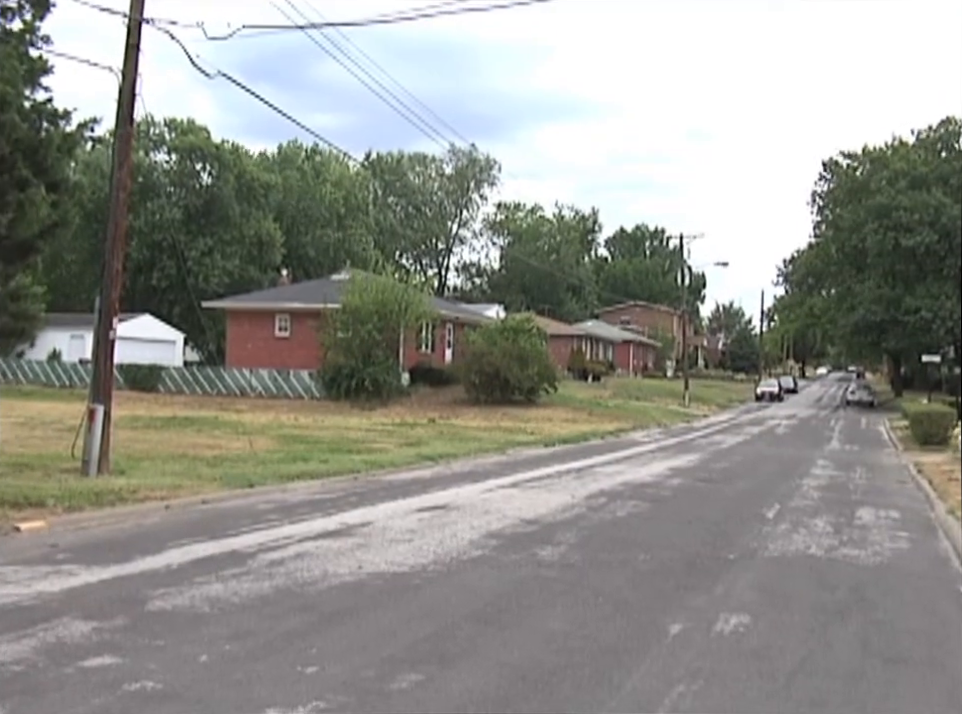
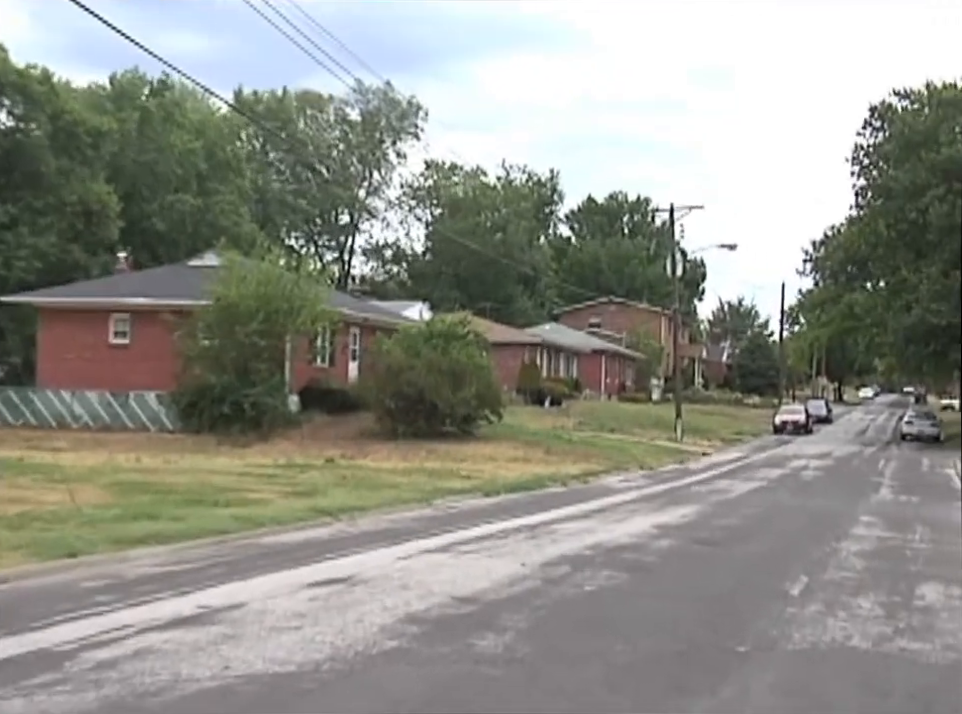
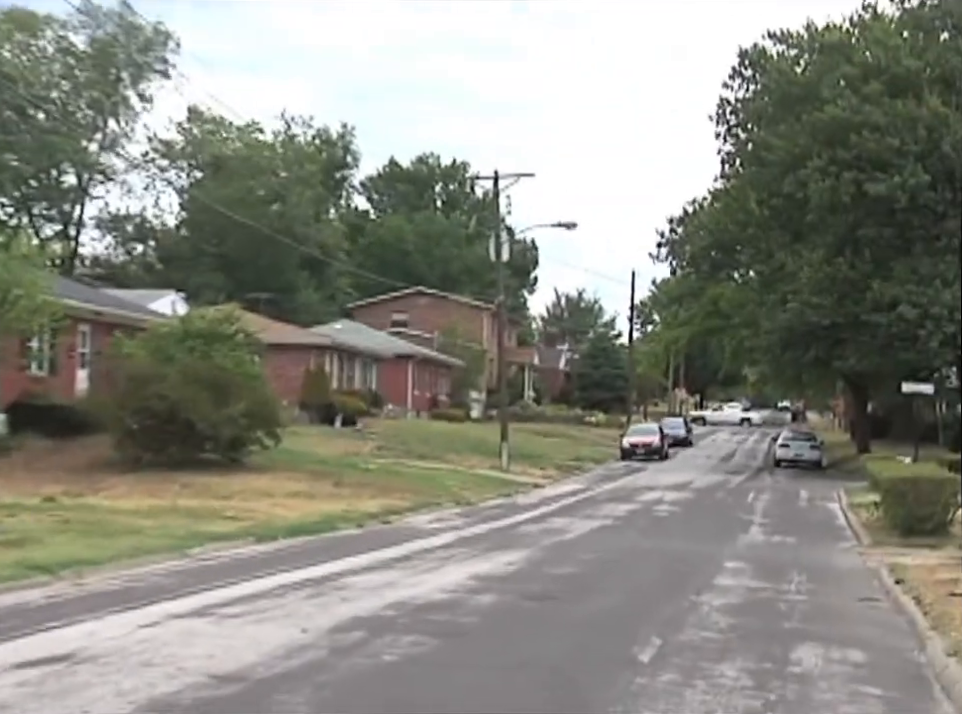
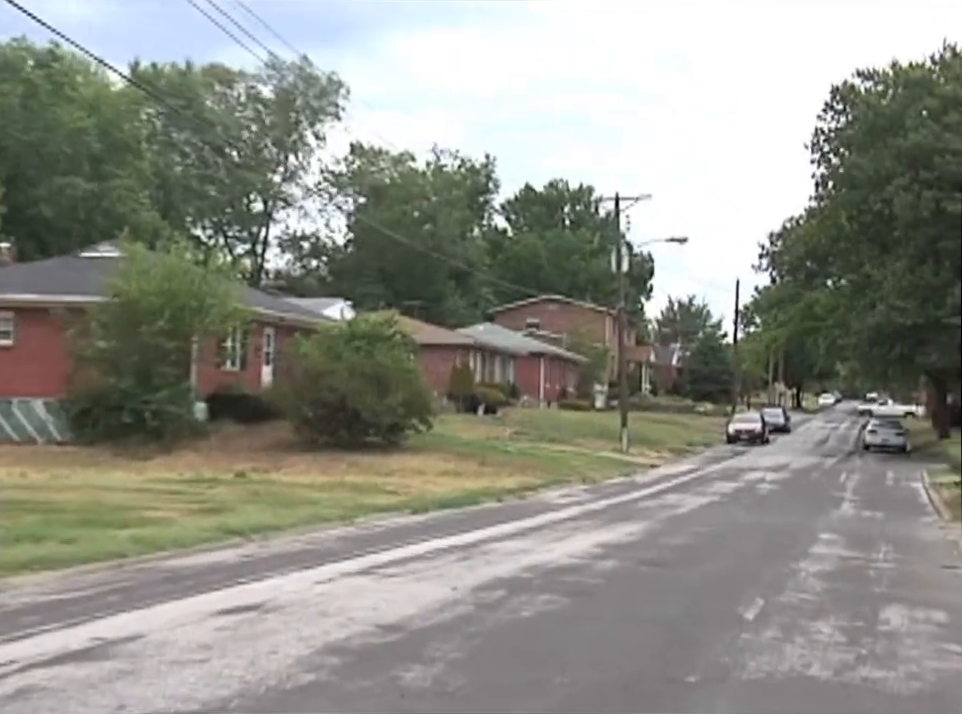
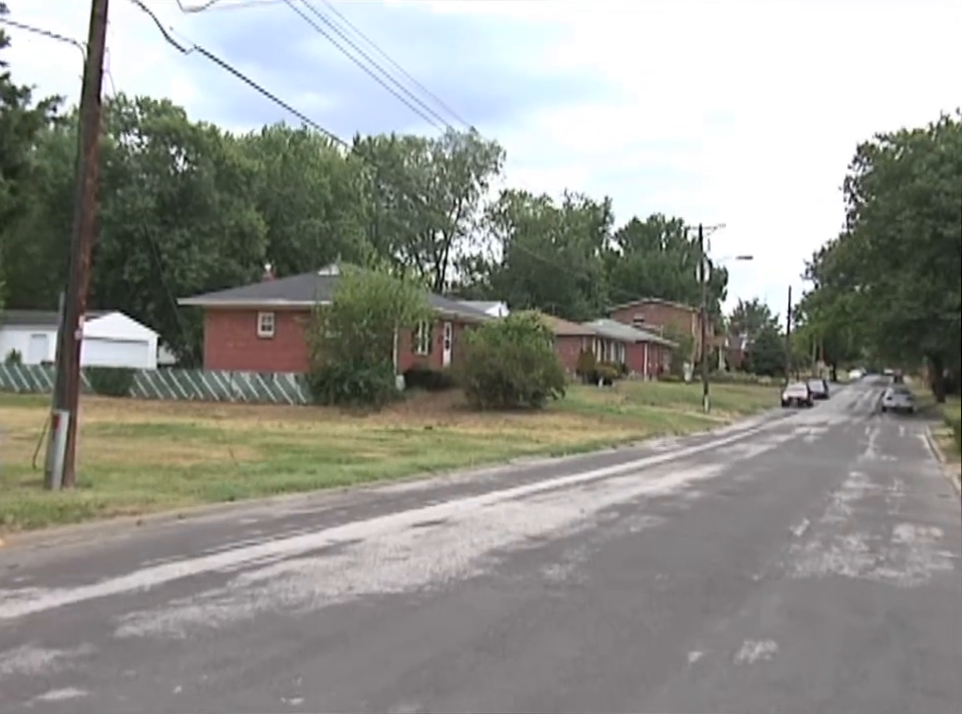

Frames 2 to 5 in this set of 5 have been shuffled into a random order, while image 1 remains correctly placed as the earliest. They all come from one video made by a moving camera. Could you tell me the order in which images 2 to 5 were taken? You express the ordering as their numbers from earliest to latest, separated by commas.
5, 2, 4, 3
